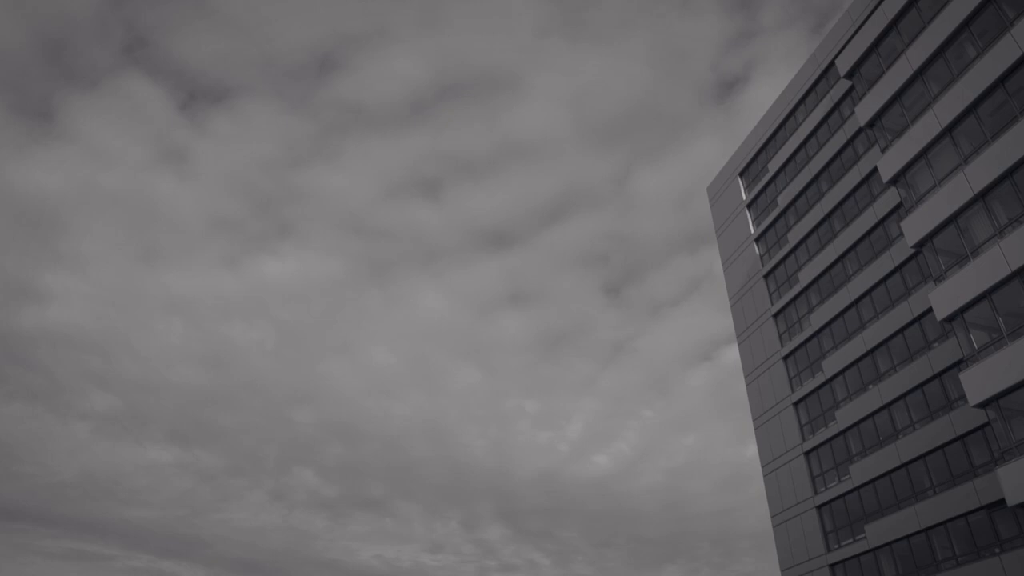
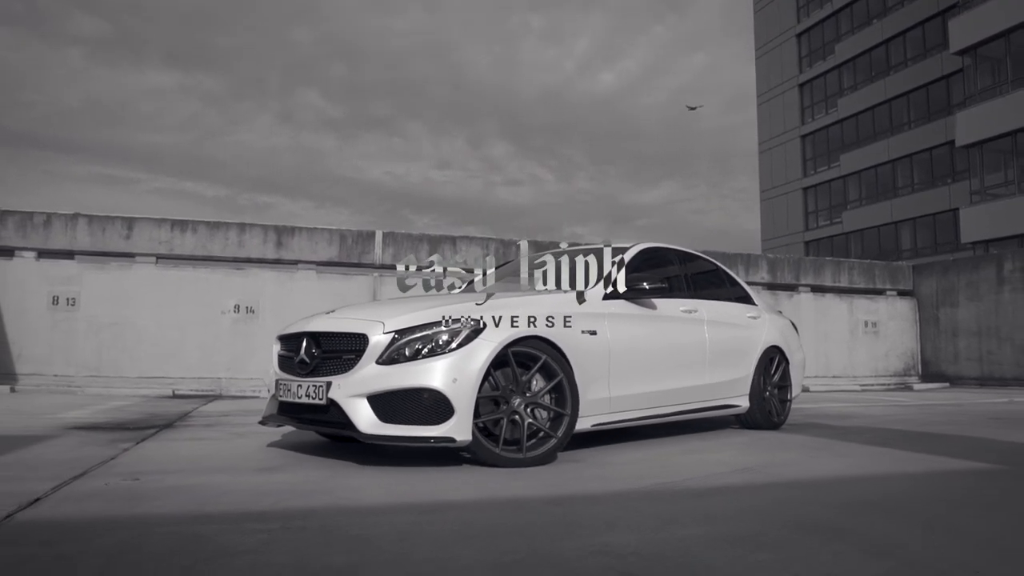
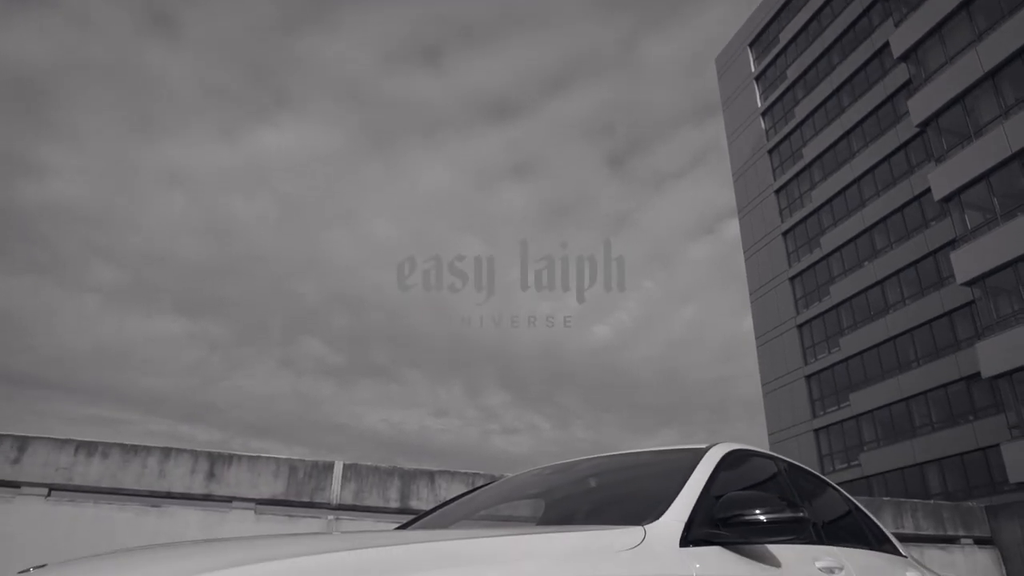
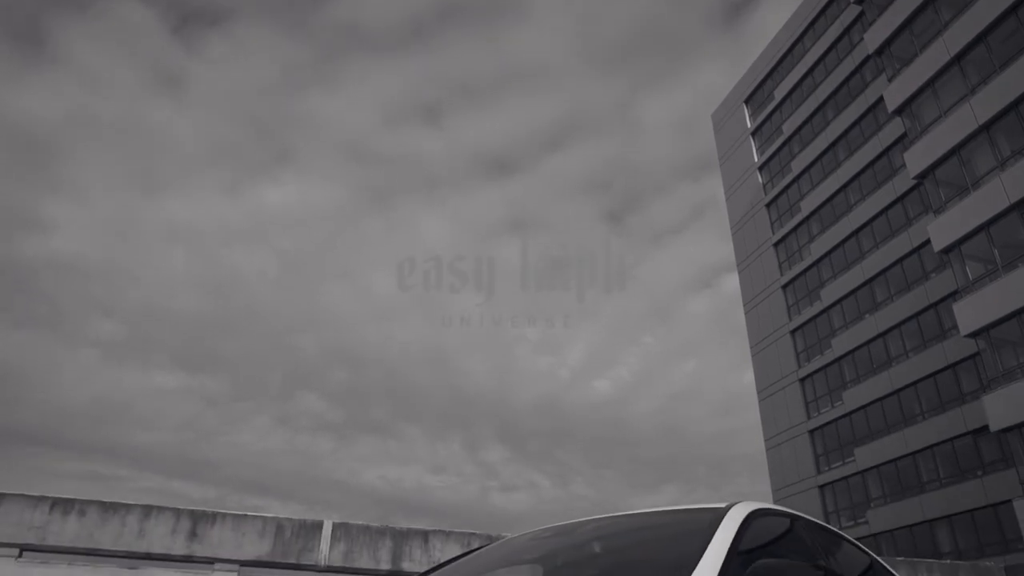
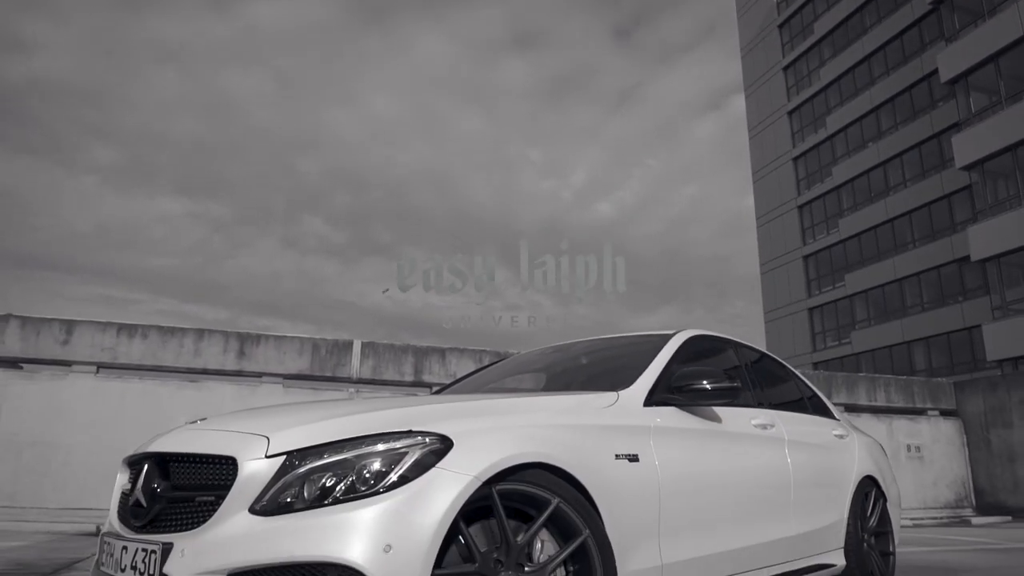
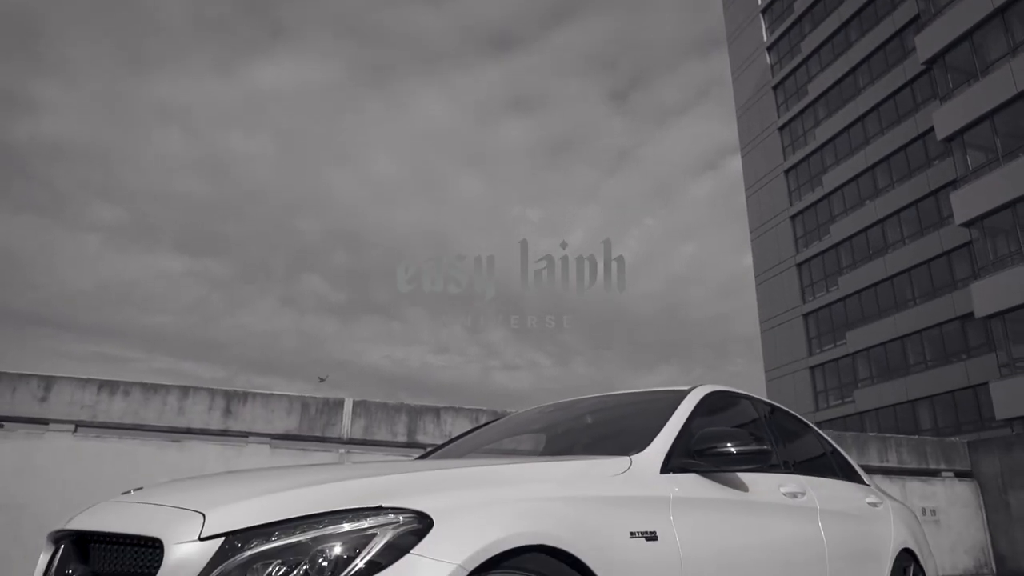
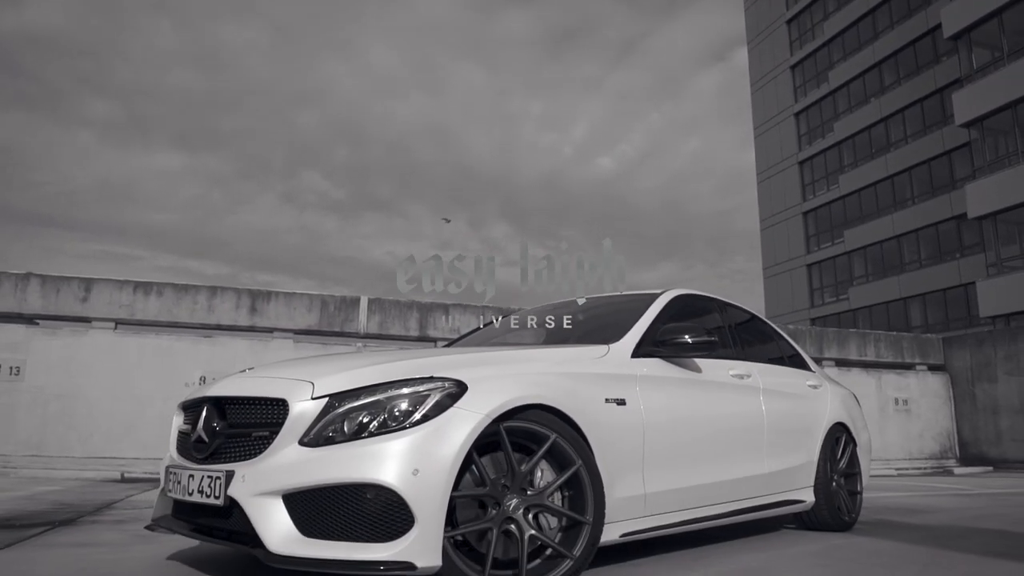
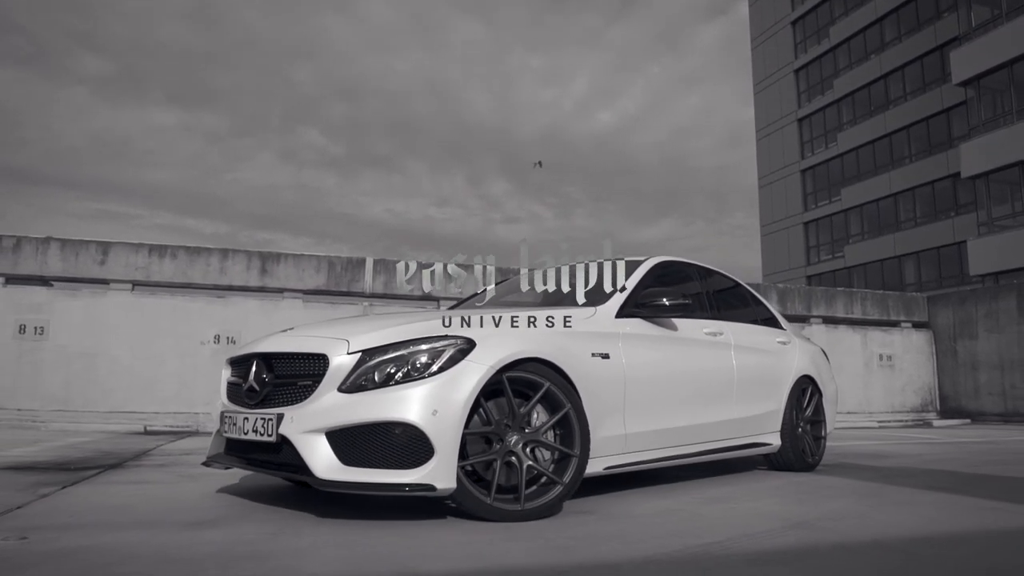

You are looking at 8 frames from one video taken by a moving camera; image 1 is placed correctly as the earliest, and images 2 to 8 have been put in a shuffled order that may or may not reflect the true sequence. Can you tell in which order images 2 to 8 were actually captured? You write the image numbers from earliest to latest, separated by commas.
4, 3, 6, 5, 7, 8, 2
